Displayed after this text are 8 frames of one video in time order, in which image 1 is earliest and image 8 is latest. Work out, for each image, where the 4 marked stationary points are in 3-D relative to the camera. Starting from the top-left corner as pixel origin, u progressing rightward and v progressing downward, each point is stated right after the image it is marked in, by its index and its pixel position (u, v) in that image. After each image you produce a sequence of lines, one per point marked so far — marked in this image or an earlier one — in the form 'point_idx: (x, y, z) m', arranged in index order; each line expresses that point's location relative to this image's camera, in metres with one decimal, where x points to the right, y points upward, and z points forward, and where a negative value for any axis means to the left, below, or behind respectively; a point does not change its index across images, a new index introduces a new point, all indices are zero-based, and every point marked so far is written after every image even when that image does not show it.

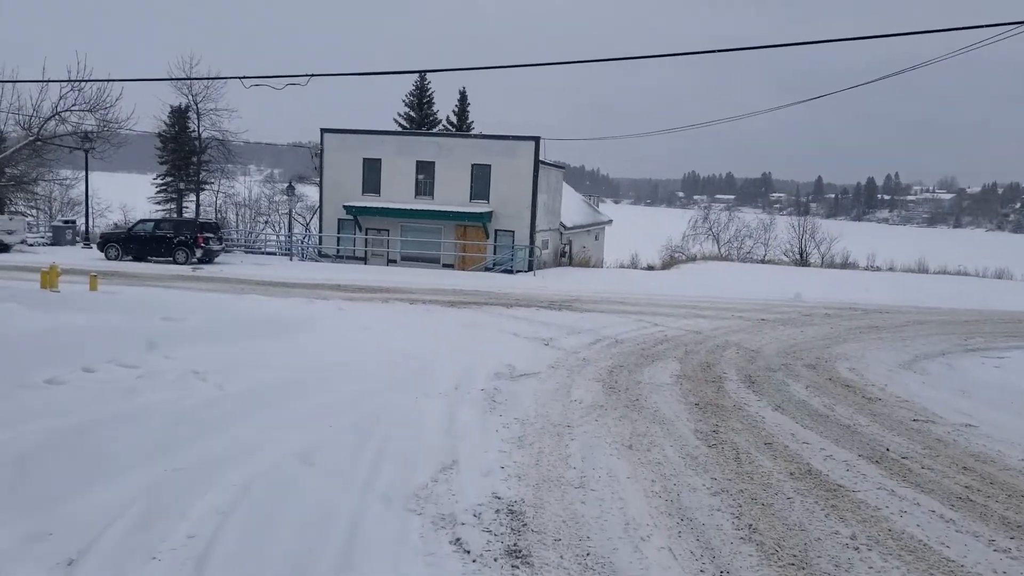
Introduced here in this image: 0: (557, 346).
0: (+0.6, -0.8, +12.6) m
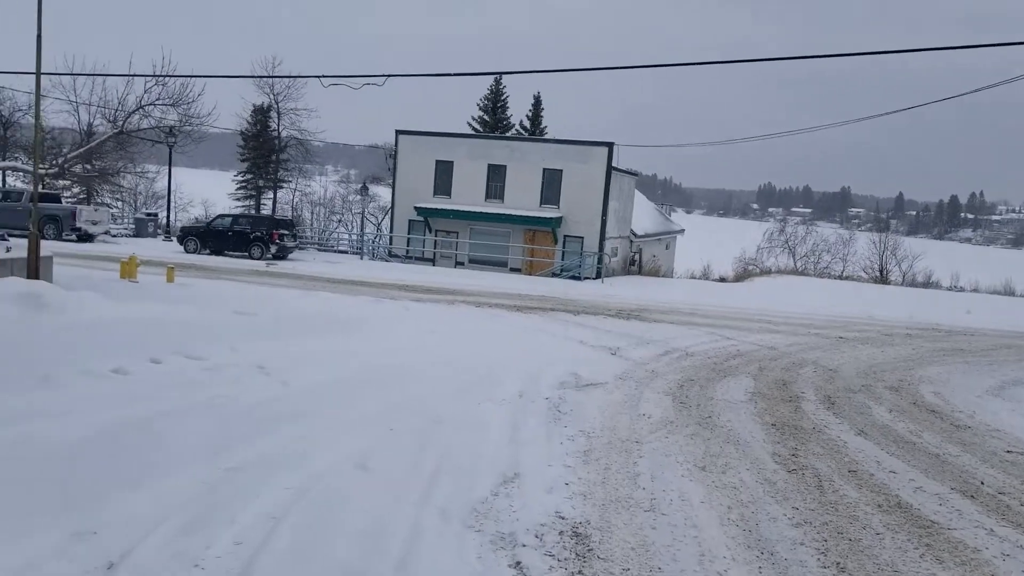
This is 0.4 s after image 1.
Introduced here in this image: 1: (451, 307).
0: (+1.6, -1.0, +12.2) m
1: (-1.2, -0.4, +17.3) m
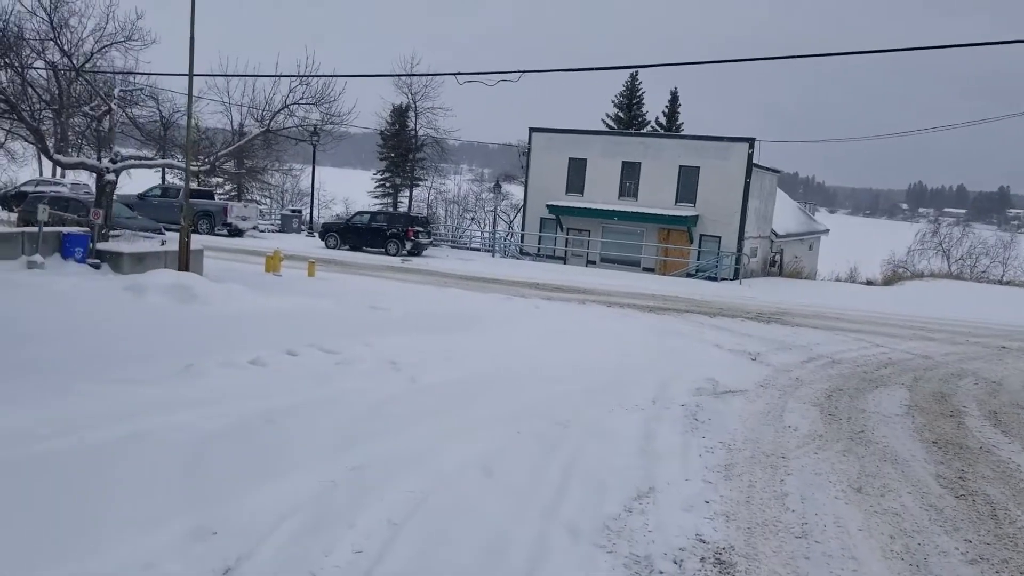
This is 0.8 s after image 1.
0: (+3.3, -1.0, +11.6) m
1: (+1.3, -0.3, +17.0) m
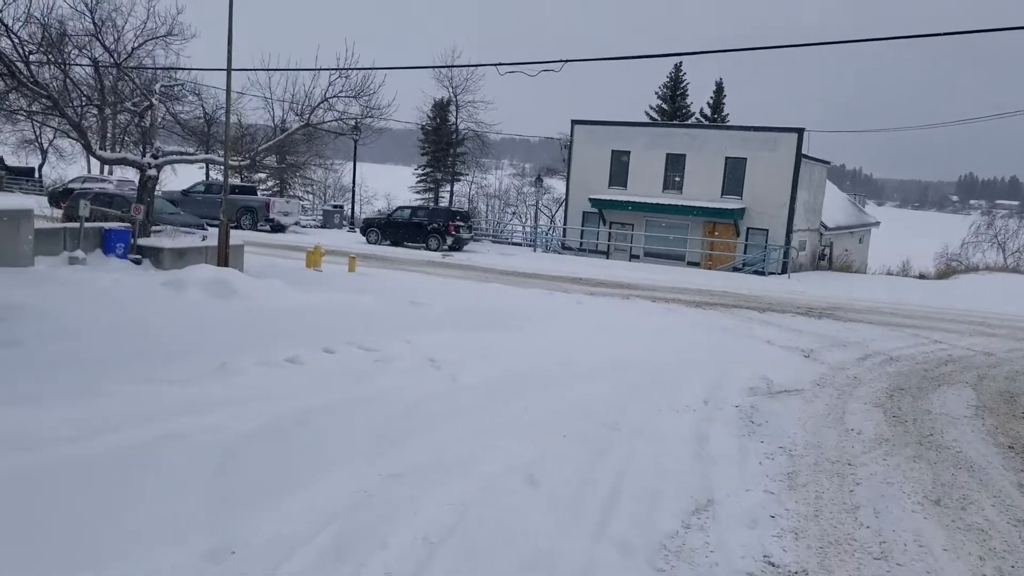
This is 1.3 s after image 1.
0: (+3.9, -0.9, +11.1) m
1: (+2.1, -0.2, +16.6) m
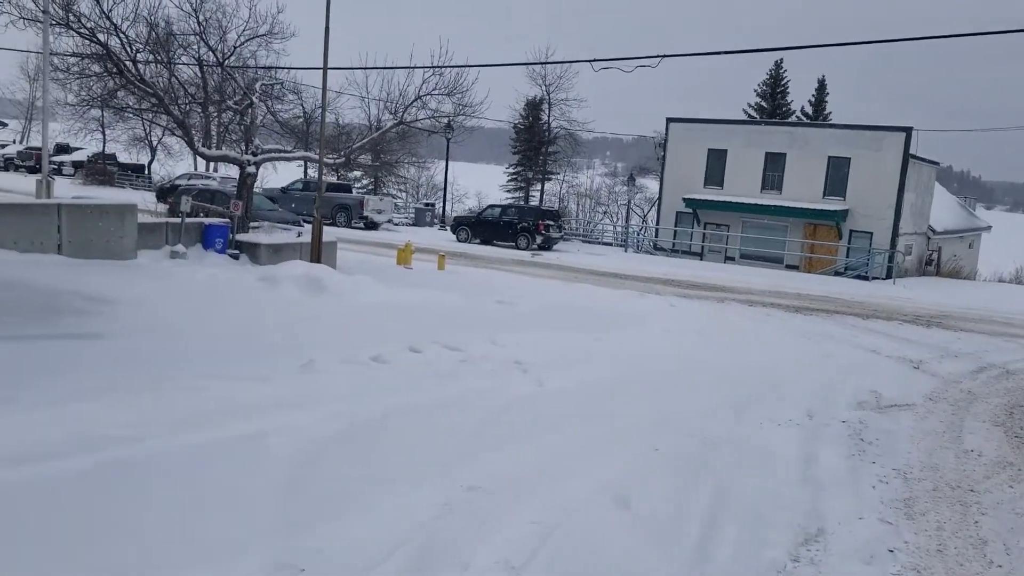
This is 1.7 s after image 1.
0: (+5.0, -1.0, +10.4) m
1: (+3.8, -0.3, +16.0) m
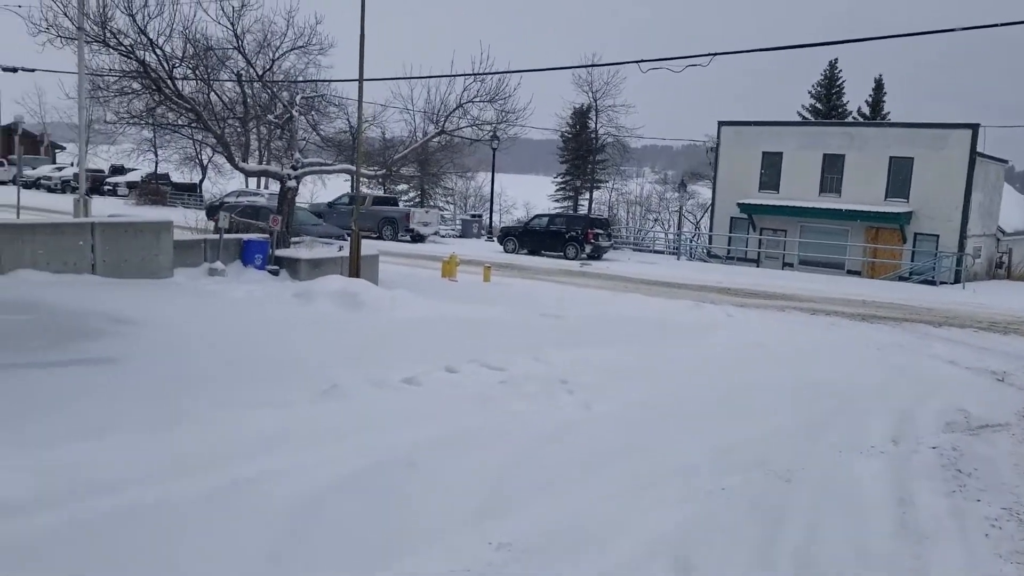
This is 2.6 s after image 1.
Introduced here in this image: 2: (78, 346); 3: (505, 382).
0: (+5.5, -1.1, +9.5) m
1: (+4.6, -0.4, +15.2) m
2: (-3.6, -0.5, +7.3) m
3: (-0.1, -0.8, +7.3) m
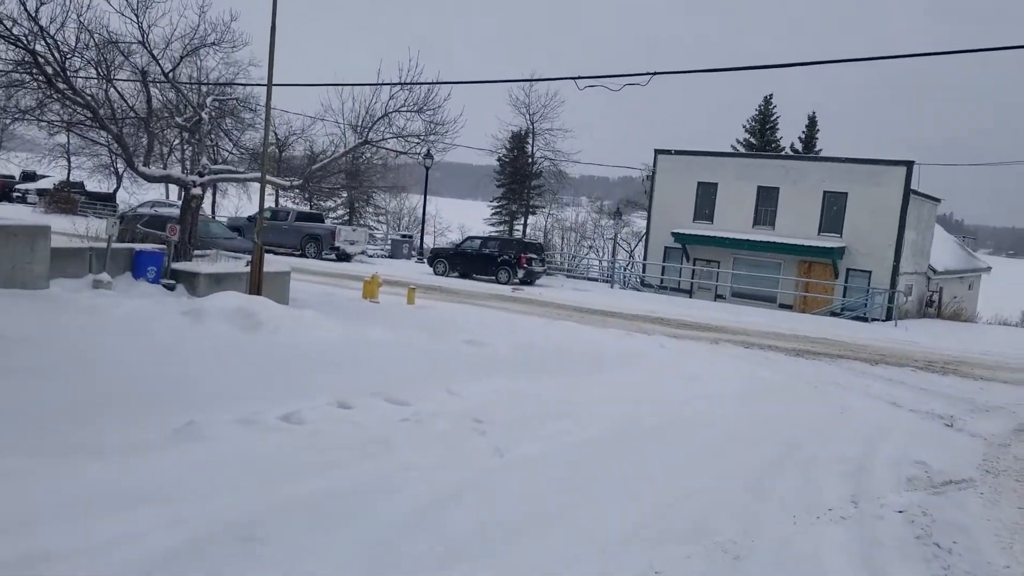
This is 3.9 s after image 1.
0: (+4.6, -1.4, +8.8) m
1: (+3.3, -1.0, +14.5) m
2: (-4.3, -0.5, +6.0) m
3: (-0.7, -0.9, +6.3) m
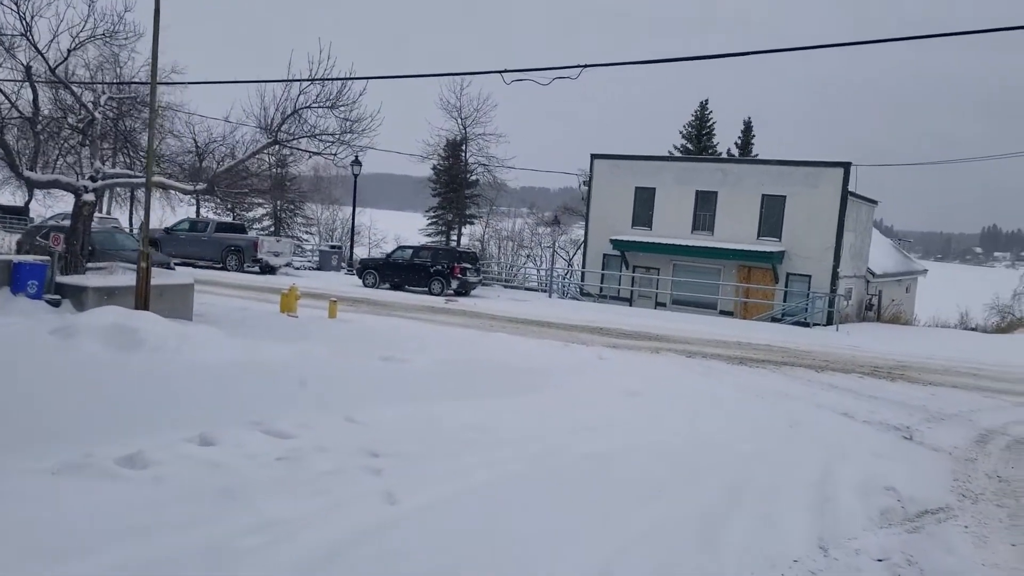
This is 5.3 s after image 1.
0: (+3.8, -1.4, +8.1) m
1: (+2.2, -1.1, +13.6) m
2: (-4.8, -0.6, +4.7) m
3: (-1.3, -1.0, +5.2) m
